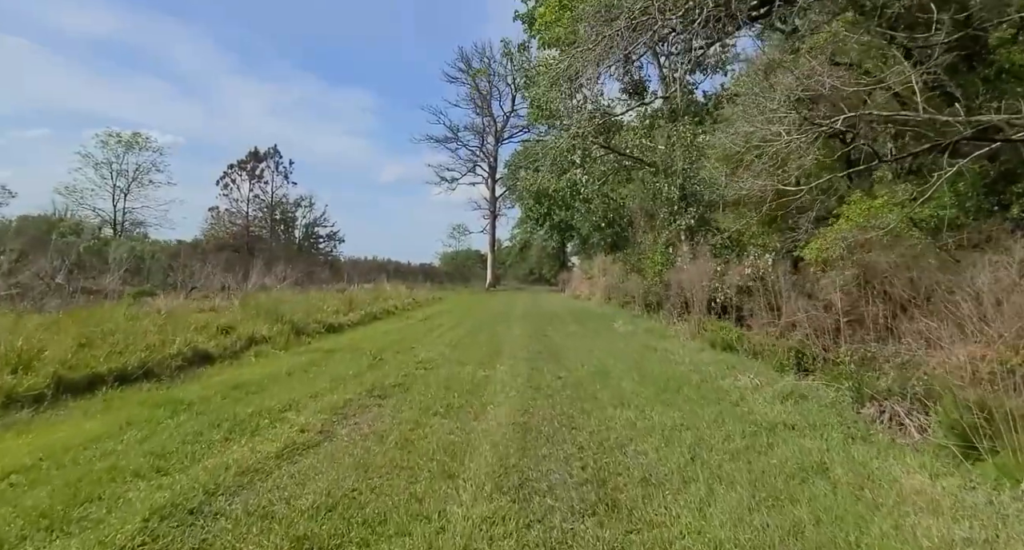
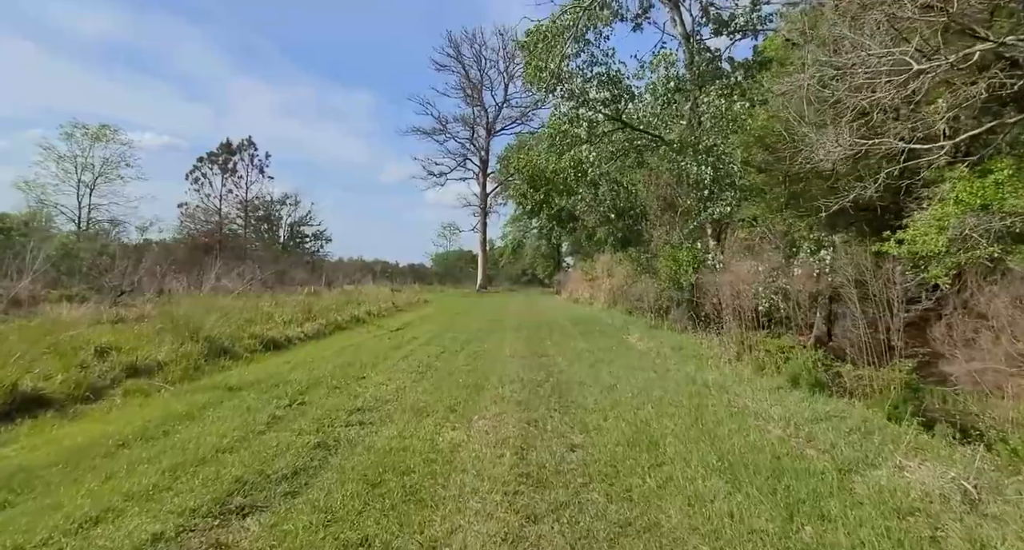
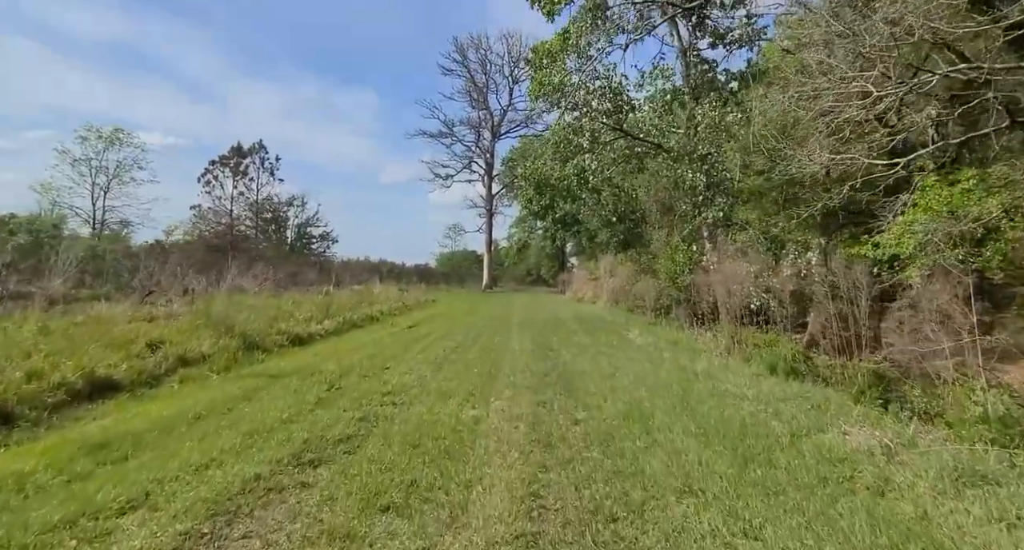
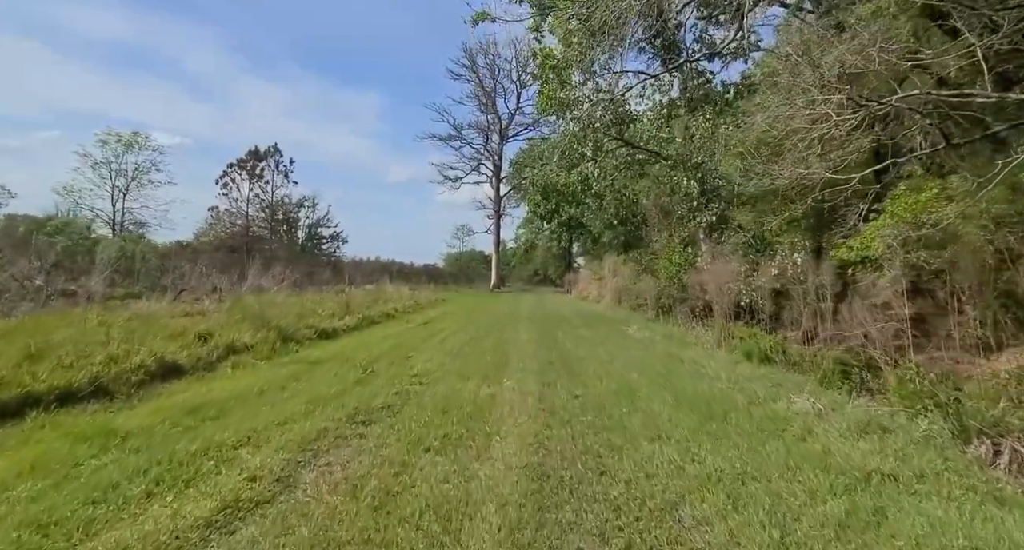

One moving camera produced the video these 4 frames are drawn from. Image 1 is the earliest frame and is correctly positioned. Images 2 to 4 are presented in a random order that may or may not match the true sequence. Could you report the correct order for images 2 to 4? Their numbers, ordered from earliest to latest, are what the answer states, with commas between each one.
4, 3, 2
